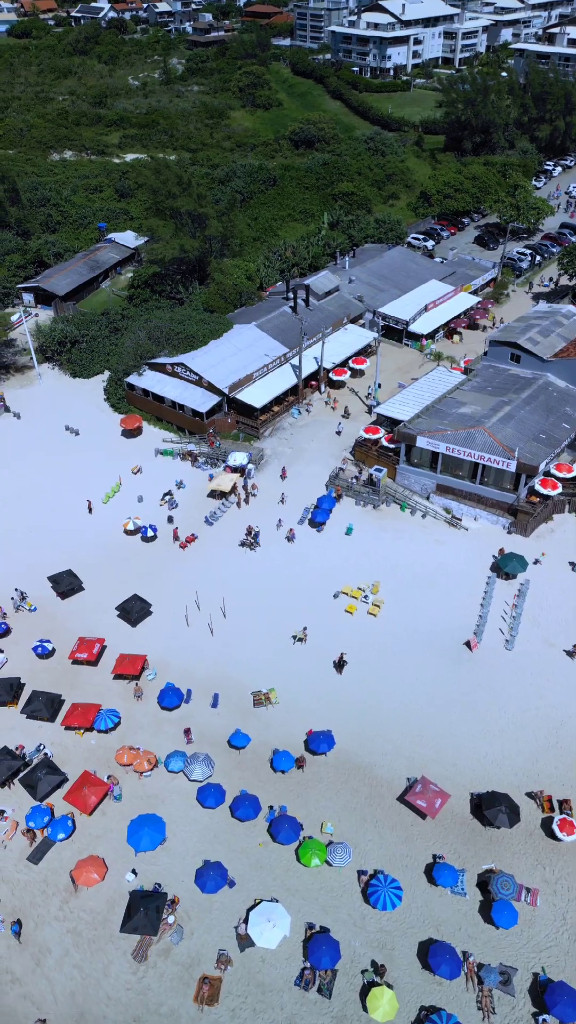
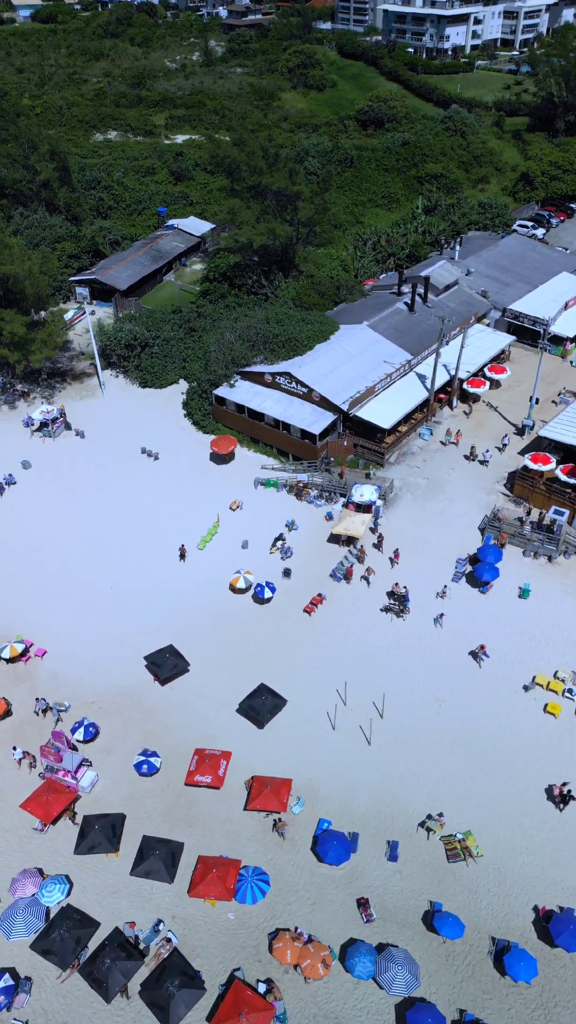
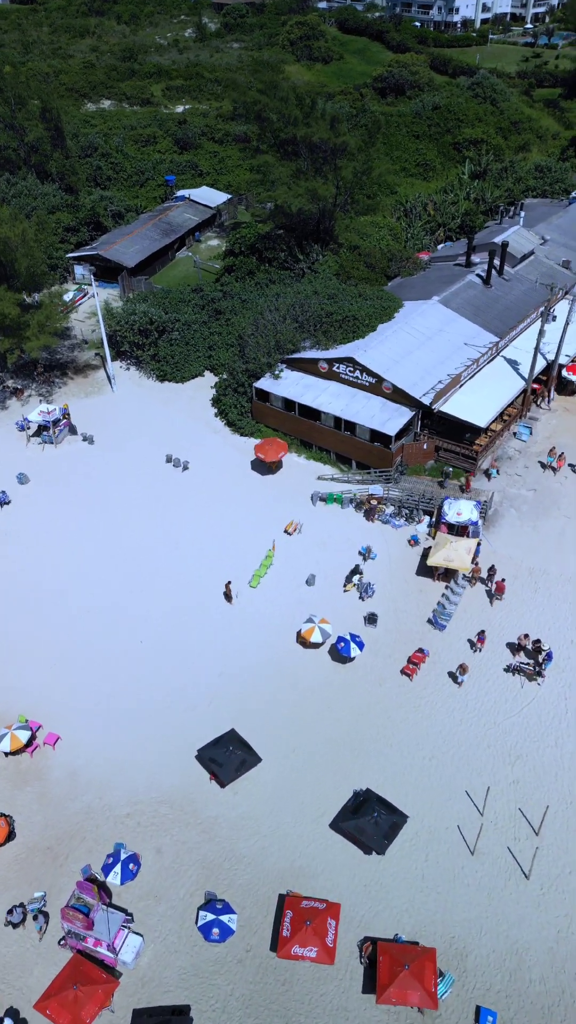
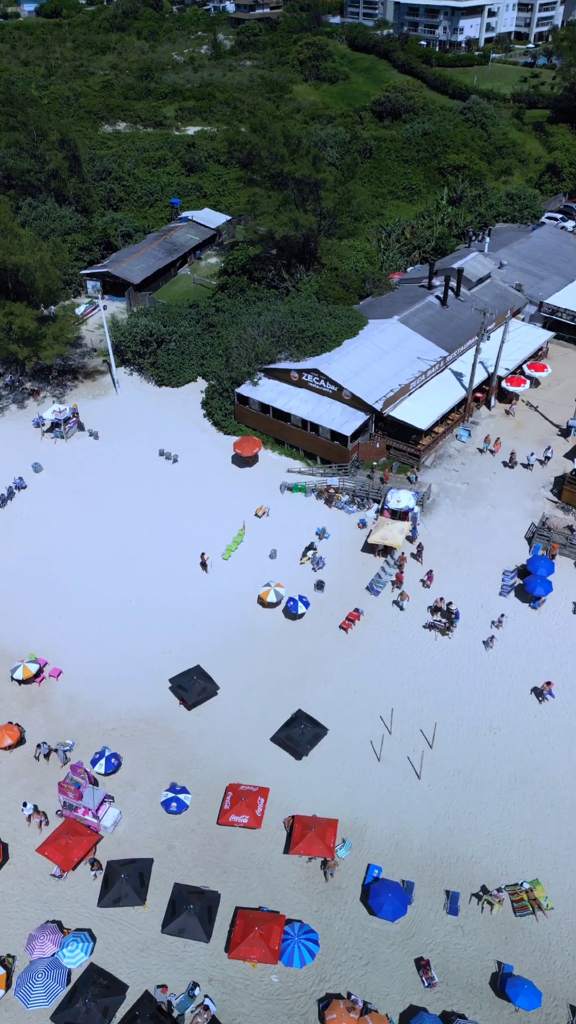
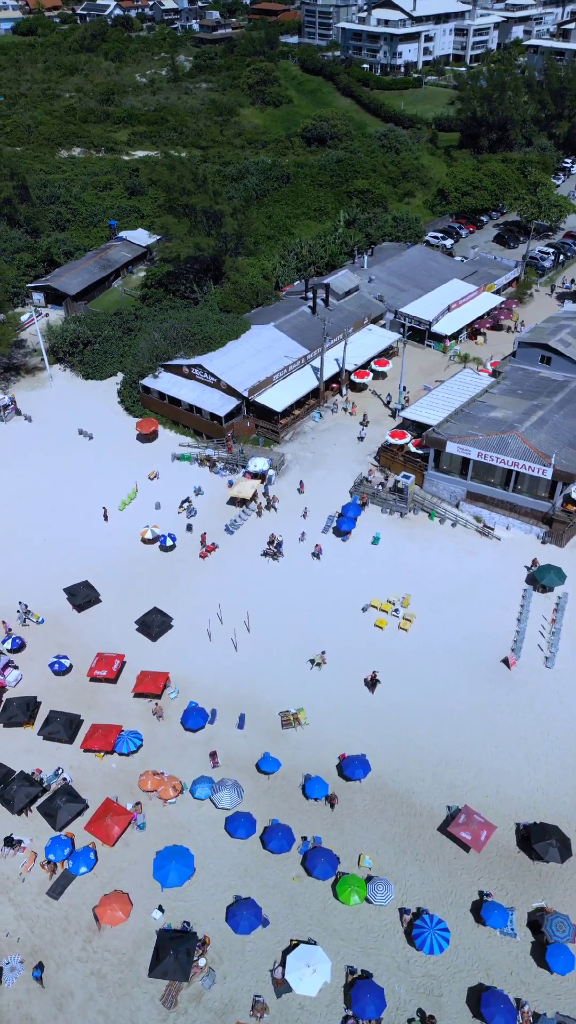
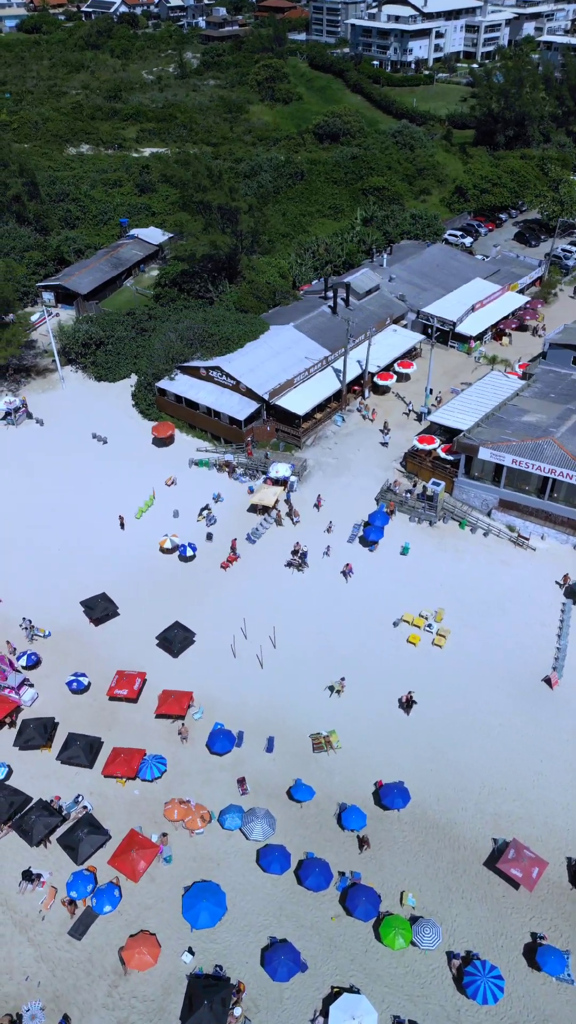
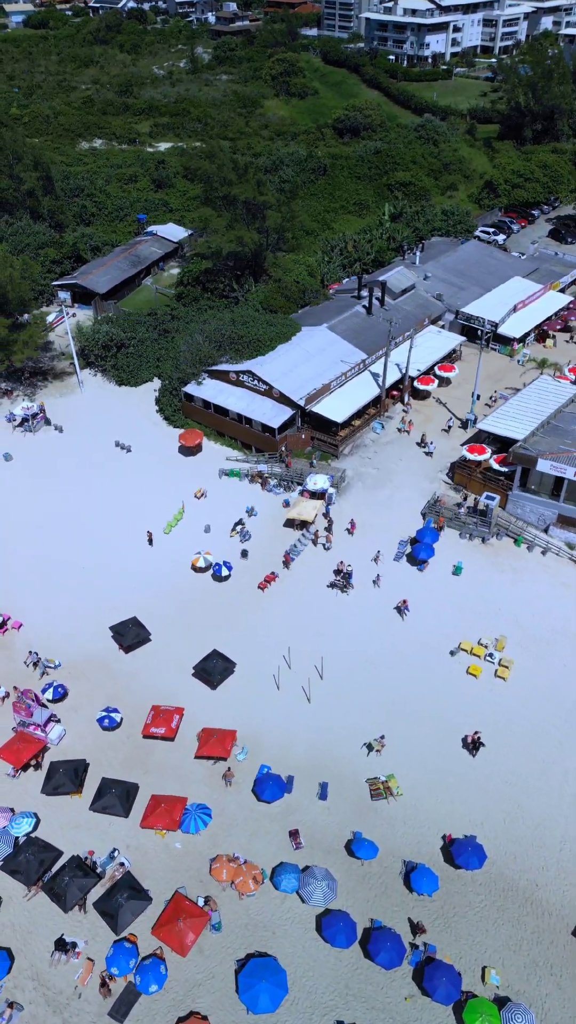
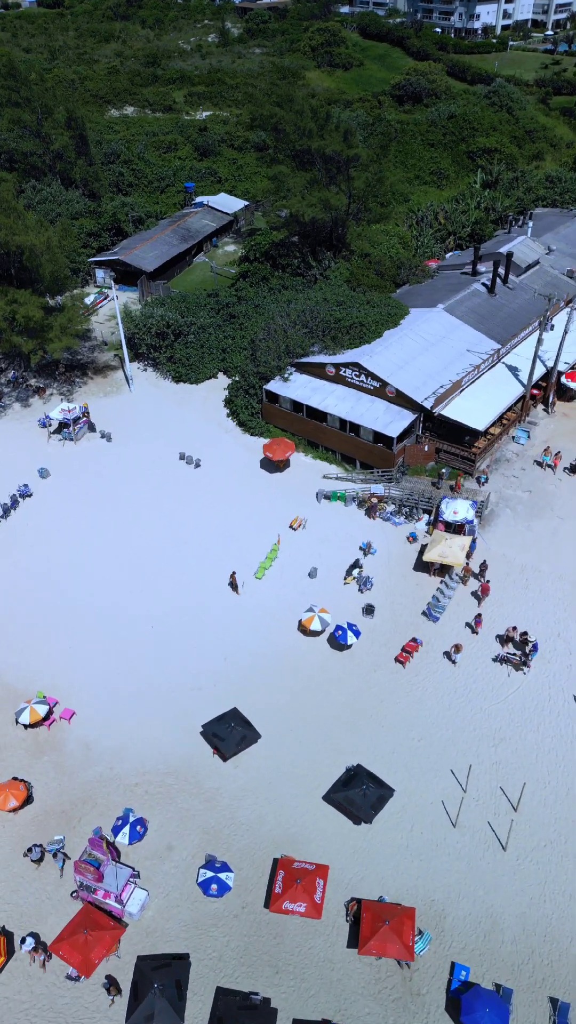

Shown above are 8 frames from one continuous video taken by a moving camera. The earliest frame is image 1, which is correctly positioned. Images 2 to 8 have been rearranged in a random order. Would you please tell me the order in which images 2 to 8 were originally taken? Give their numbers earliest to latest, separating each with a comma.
5, 6, 7, 2, 4, 8, 3
